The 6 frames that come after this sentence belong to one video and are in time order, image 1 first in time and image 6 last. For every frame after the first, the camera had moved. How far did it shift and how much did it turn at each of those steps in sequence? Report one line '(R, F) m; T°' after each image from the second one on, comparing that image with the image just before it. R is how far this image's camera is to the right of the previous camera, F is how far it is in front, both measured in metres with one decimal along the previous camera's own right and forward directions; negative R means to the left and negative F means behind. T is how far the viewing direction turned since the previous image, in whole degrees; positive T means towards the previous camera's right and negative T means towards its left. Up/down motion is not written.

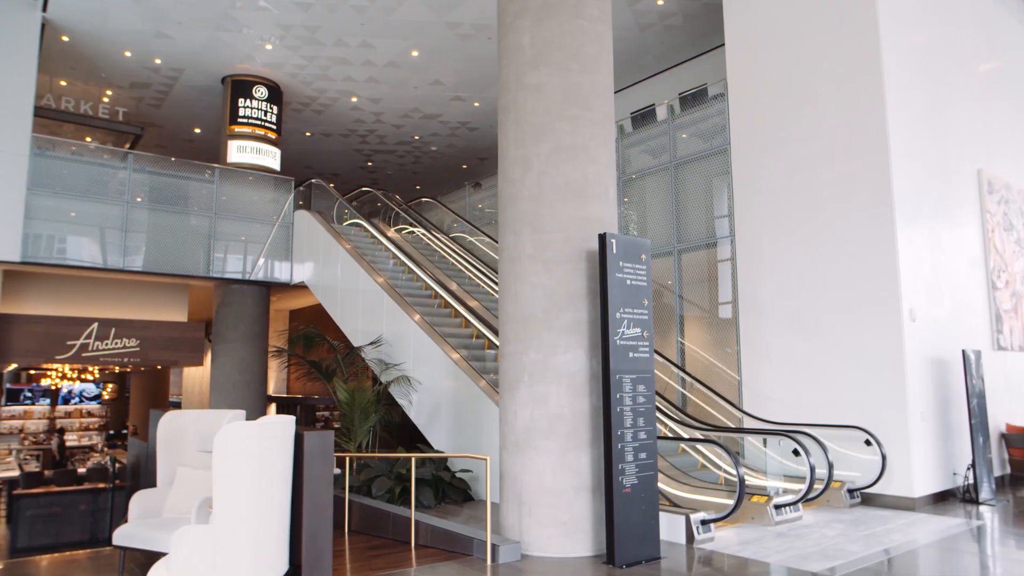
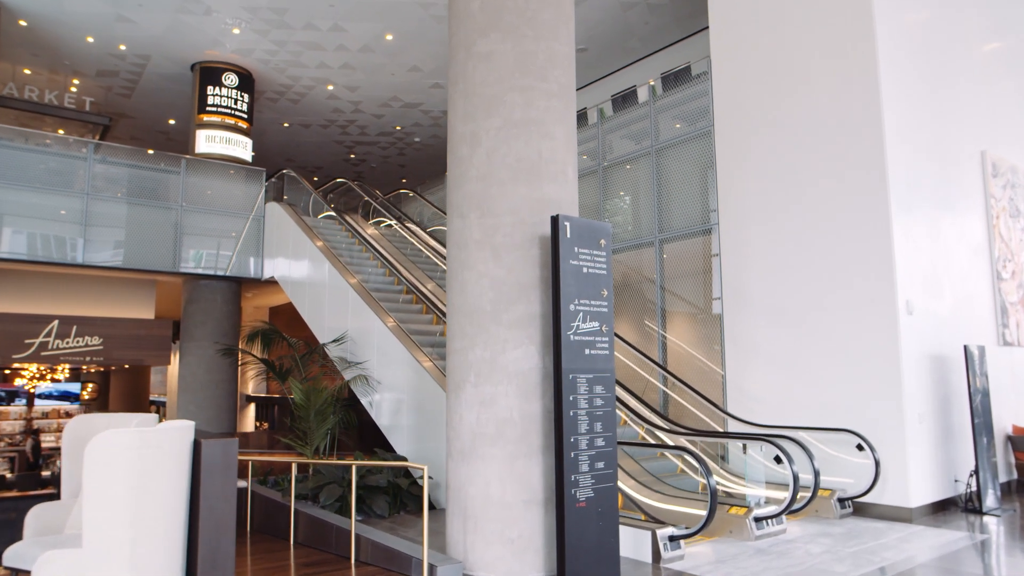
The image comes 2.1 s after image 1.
(+0.4, +0.6) m; 0°
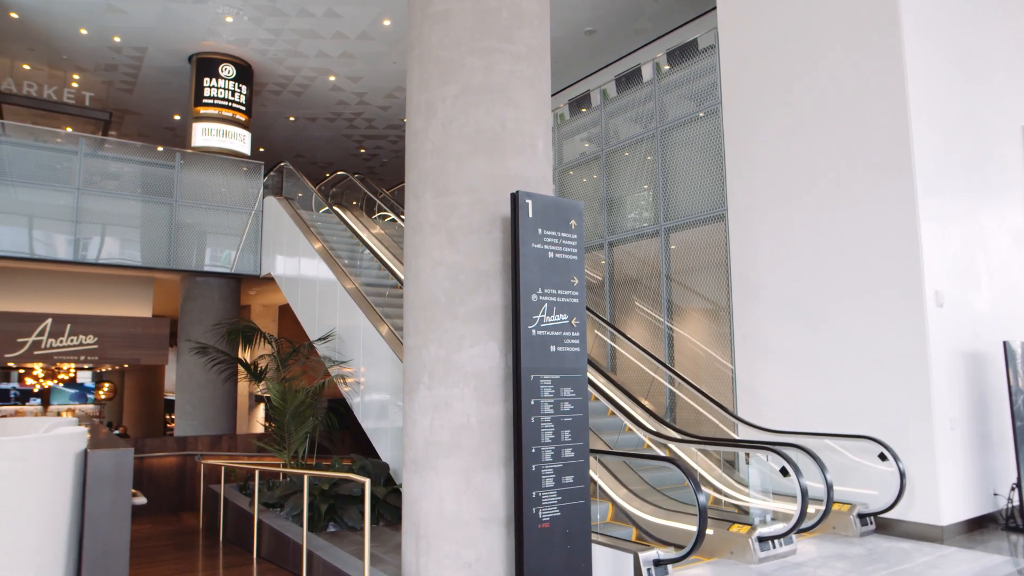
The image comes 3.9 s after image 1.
(+0.4, +0.6) m; -3°
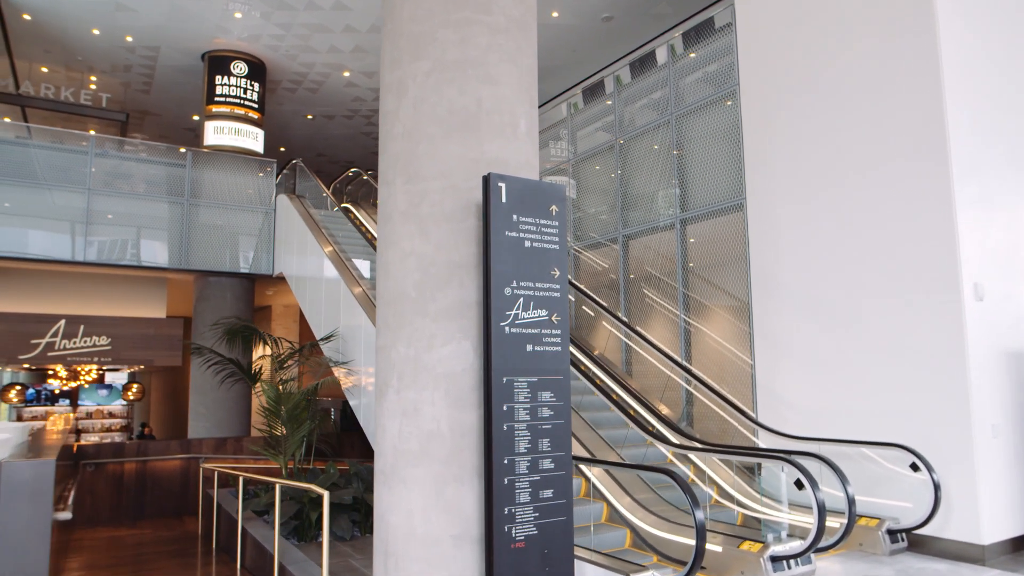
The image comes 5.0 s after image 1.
(+0.3, +0.4) m; -3°
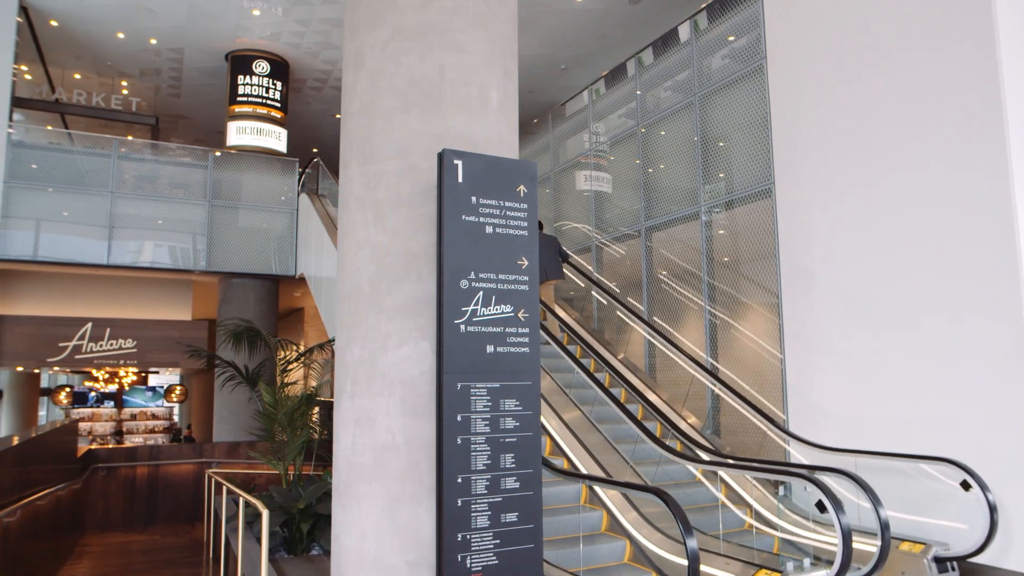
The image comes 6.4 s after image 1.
(+0.4, +0.5) m; -4°
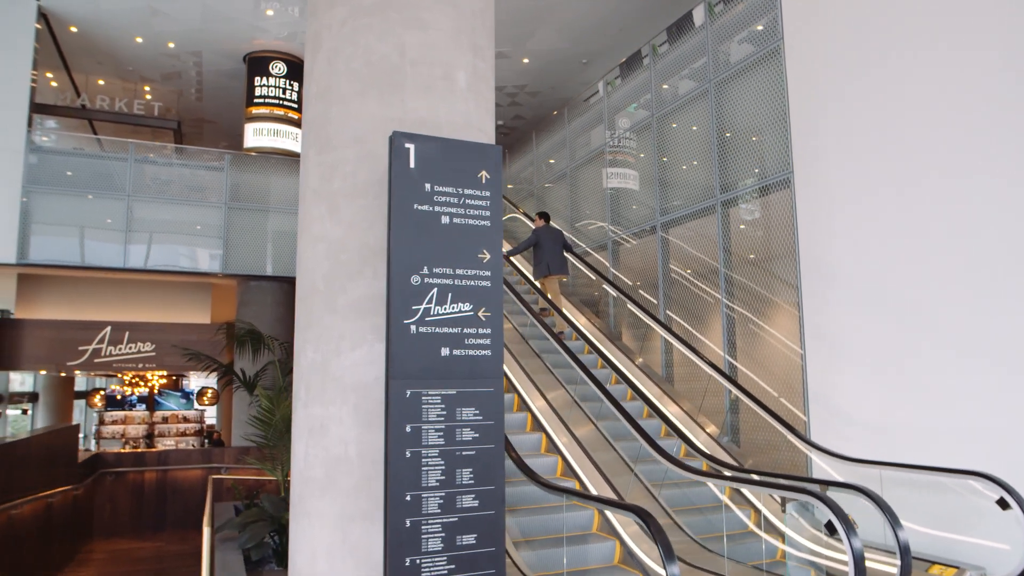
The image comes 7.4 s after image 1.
(+0.3, +0.3) m; -3°
